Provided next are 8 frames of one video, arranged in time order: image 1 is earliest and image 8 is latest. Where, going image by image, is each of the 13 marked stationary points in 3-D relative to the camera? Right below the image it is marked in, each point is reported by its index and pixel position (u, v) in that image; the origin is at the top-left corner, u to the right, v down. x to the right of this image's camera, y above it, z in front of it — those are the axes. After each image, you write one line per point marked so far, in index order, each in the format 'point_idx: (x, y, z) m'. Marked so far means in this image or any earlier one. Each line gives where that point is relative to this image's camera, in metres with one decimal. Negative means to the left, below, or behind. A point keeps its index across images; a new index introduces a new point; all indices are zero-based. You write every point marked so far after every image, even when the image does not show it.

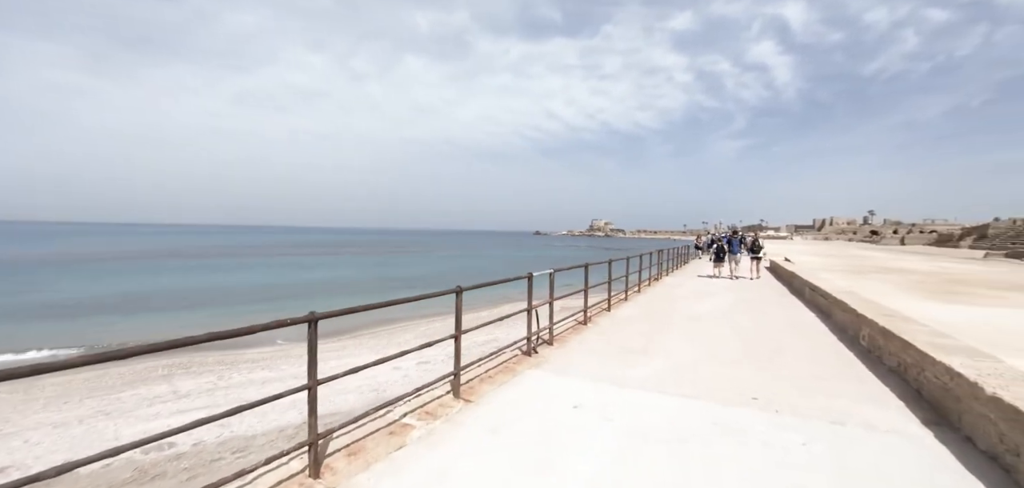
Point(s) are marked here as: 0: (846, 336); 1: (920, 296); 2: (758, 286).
0: (+4.9, -1.3, +6.2) m
1: (+13.1, -1.7, +13.5) m
2: (+6.8, -1.2, +11.8) m
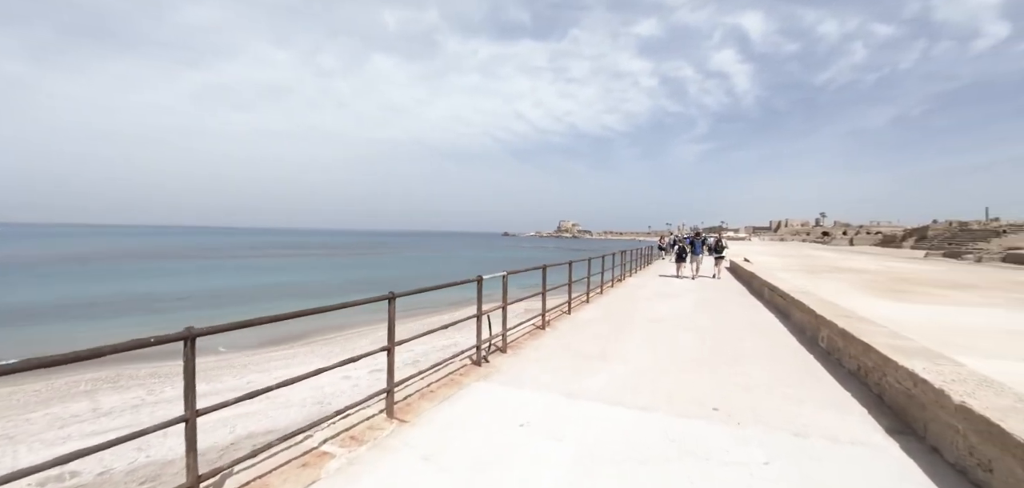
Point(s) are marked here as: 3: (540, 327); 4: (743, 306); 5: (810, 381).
0: (+4.2, -1.3, +6.1) m
1: (+11.9, -1.7, +14.0) m
2: (+5.8, -1.2, +11.9) m
3: (+0.4, -1.4, +6.8) m
4: (+4.6, -1.2, +8.4) m
5: (+3.0, -1.4, +4.3) m
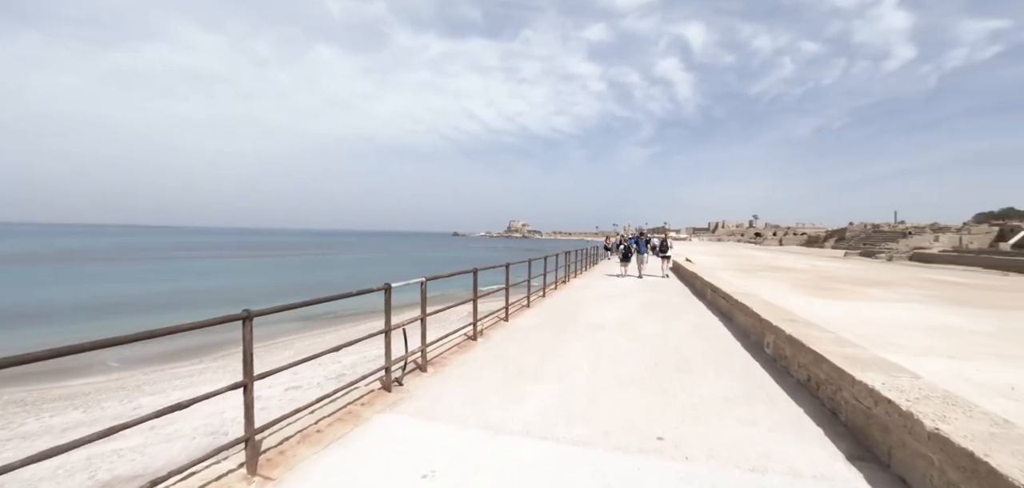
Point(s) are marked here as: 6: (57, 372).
0: (+3.2, -1.3, +5.8) m
1: (+10.0, -1.7, +14.5) m
2: (+4.1, -1.2, +11.7) m
3: (-0.6, -1.4, +6.1) m
4: (+3.3, -1.2, +8.2) m
5: (+2.3, -1.4, +3.9) m
6: (-13.5, -3.8, +12.5) m
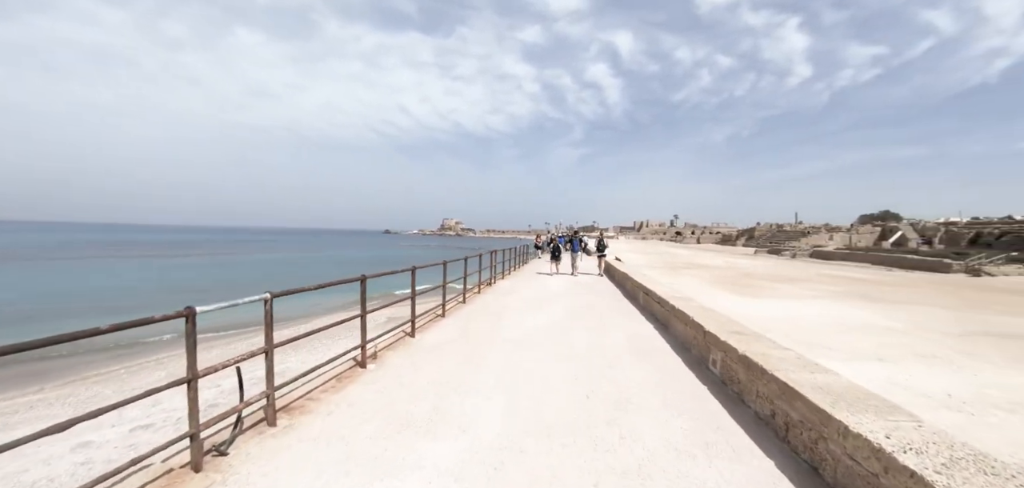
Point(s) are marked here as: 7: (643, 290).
0: (+2.1, -1.3, +5.0) m
1: (+7.5, -1.7, +14.7) m
2: (+2.1, -1.2, +11.0) m
3: (-1.7, -1.4, +4.7) m
4: (+1.9, -1.2, +7.4) m
5: (+1.5, -1.4, +3.0) m
6: (-15.4, -3.7, +9.2) m
7: (+2.6, -0.9, +8.5) m
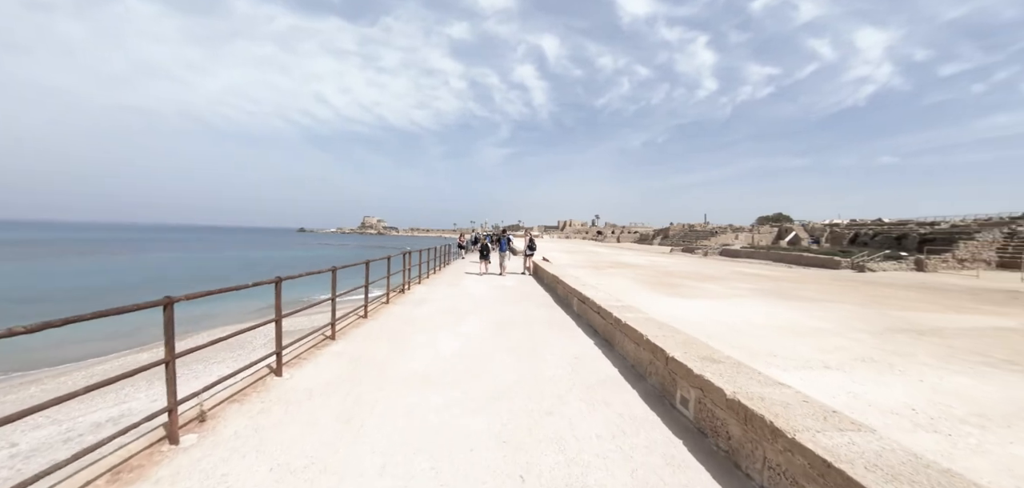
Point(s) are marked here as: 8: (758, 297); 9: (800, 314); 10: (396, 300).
0: (+1.3, -1.3, +3.9) m
1: (+4.9, -1.6, +14.4) m
2: (+0.2, -1.2, +9.9) m
3: (-2.5, -1.4, +3.0) m
4: (+0.6, -1.2, +6.2) m
5: (+1.0, -1.4, +1.8) m
6: (-16.7, -3.8, +5.0) m
7: (+1.2, -0.9, +7.5) m
8: (+8.5, -1.8, +14.7) m
9: (+7.4, -1.8, +10.8) m
10: (-2.5, -1.2, +9.3) m
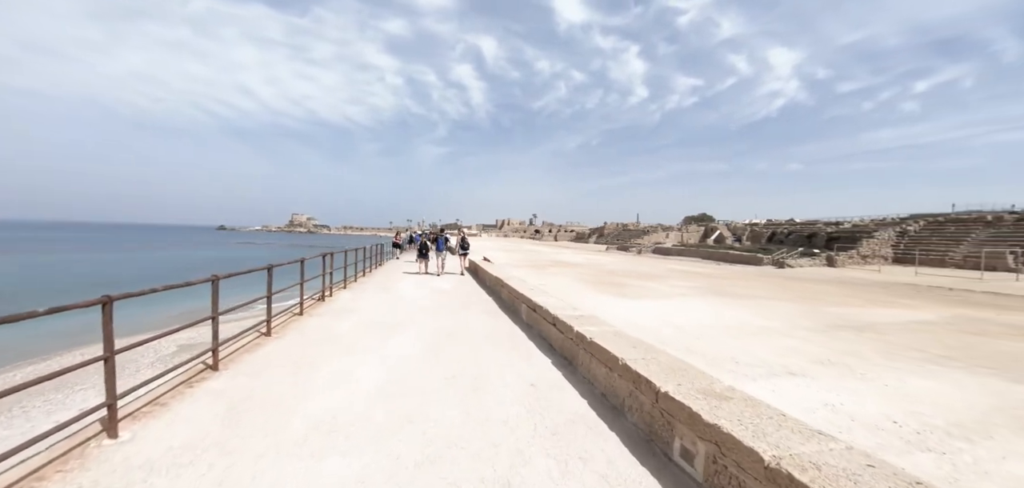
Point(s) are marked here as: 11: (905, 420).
0: (+0.8, -1.3, +3.1) m
1: (+2.9, -1.6, +14.0) m
2: (-1.0, -1.2, +8.8) m
3: (-2.7, -1.4, +1.7) m
4: (-0.1, -1.2, +5.3) m
5: (+0.9, -1.4, +1.0) m
6: (-17.1, -3.9, +1.6) m
7: (+0.2, -0.9, +6.6) m
8: (+6.5, -1.8, +14.8) m
9: (+5.9, -1.7, +10.8) m
10: (-3.7, -1.2, +7.9) m
11: (+4.0, -1.8, +4.3) m
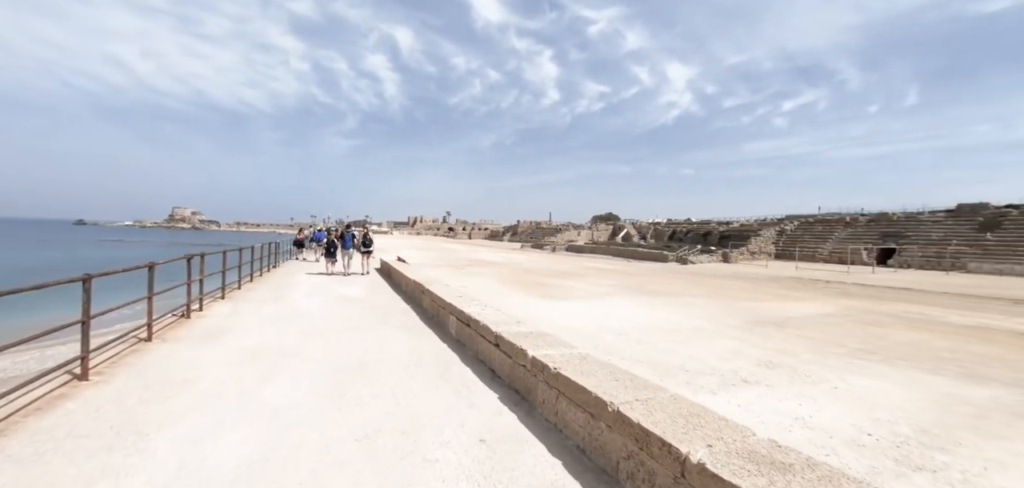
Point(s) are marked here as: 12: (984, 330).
0: (+0.6, -1.3, +2.2) m
1: (+0.5, -1.6, +13.3) m
2: (-2.4, -1.2, +7.4) m
3: (-2.6, -1.4, +0.1) m
4: (-0.8, -1.2, +4.2) m
5: (+1.0, -1.4, +0.1) m
6: (-16.7, -3.9, -2.8) m
7: (-0.7, -0.9, +5.5) m
8: (+3.8, -1.7, +14.8) m
9: (+4.0, -1.7, +10.7) m
10: (-4.8, -1.2, +6.0) m
11: (+3.5, -1.8, +4.0) m
12: (+10.0, -1.8, +9.0) m
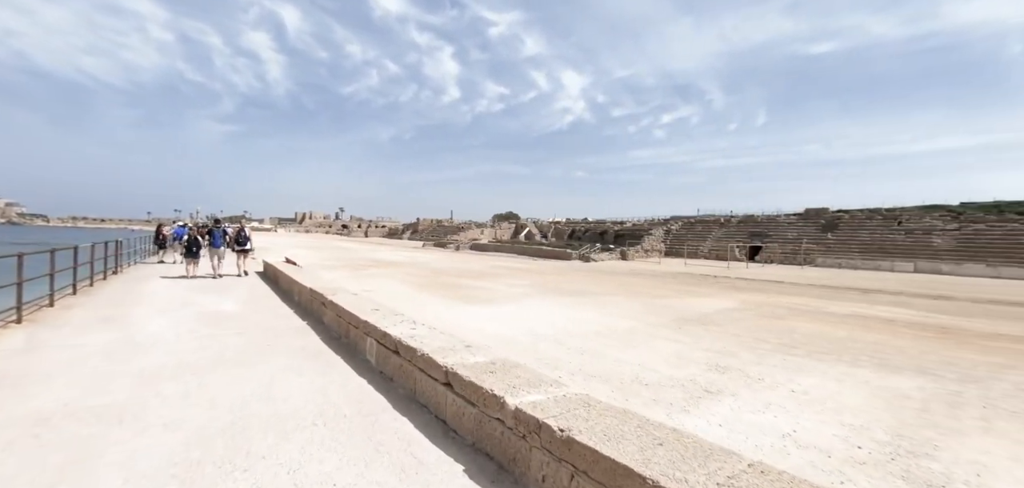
0: (+0.7, -1.3, +1.3) m
1: (-2.0, -1.5, +12.1) m
2: (-3.4, -1.1, +5.7) m
3: (-1.9, -1.4, -1.5) m
4: (-1.1, -1.2, +2.9) m
5: (+1.6, -1.4, -0.6) m
6: (-14.9, -4.0, -7.6) m
7: (-1.3, -0.9, +4.2) m
8: (+0.9, -1.7, +14.3) m
9: (+2.1, -1.7, +10.4) m
10: (-5.4, -1.2, +3.7) m
11: (+3.1, -1.8, +3.8) m
12: (+8.3, -1.8, +10.1) m
